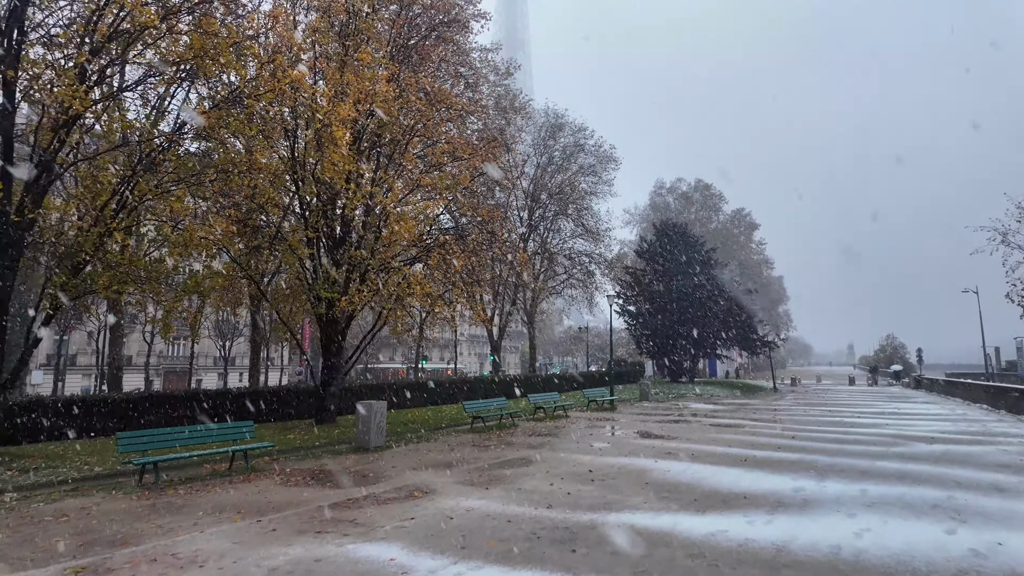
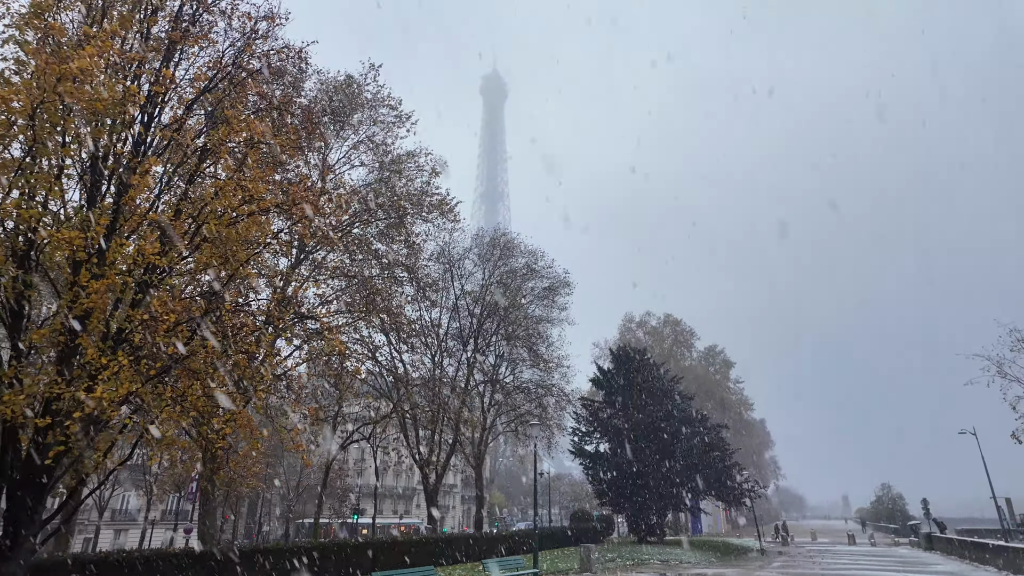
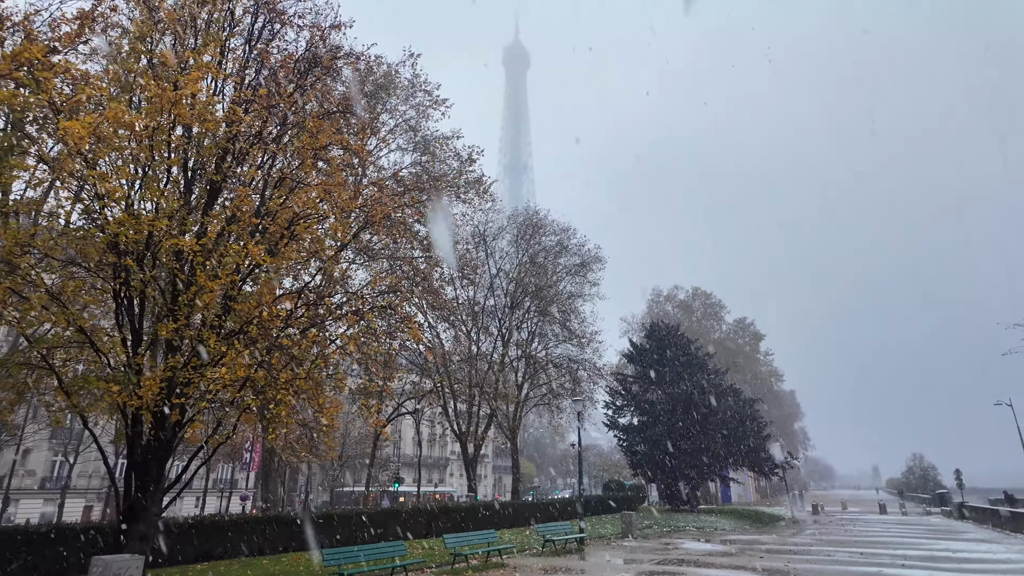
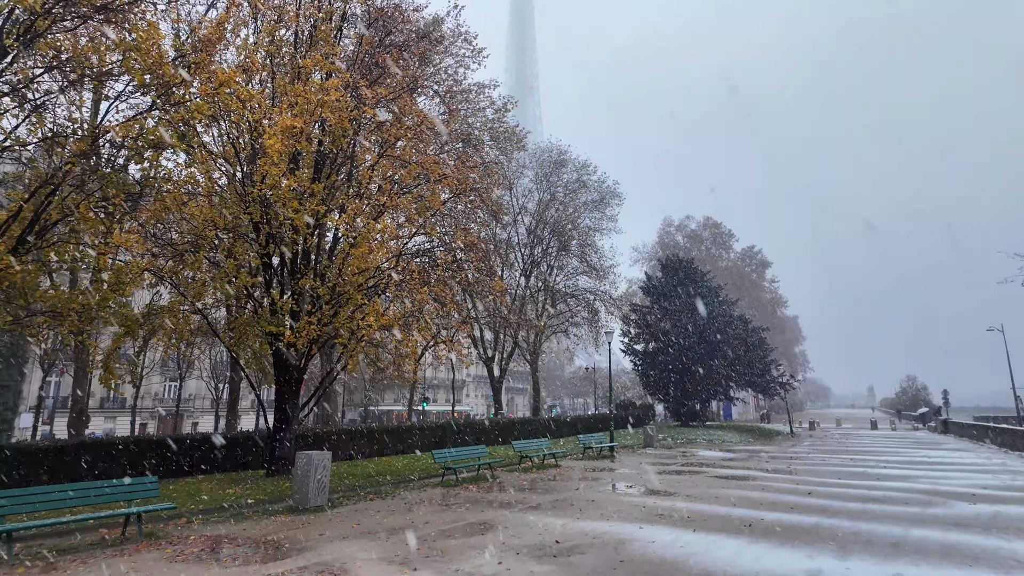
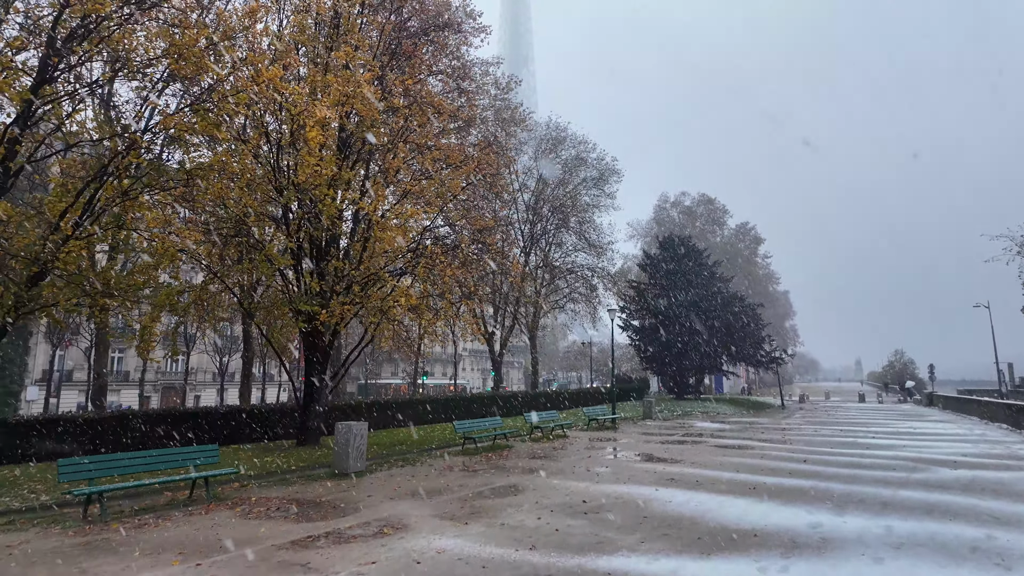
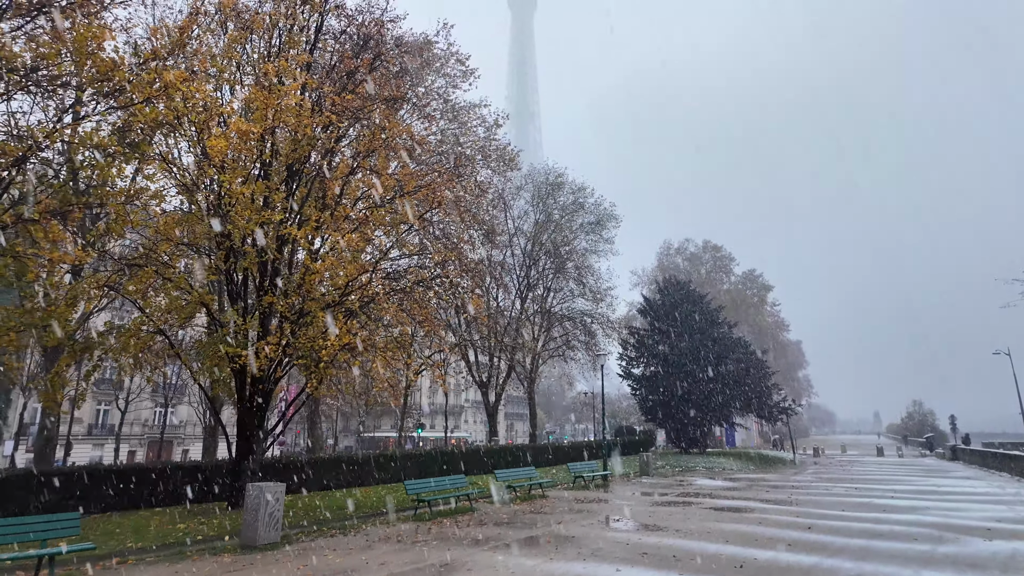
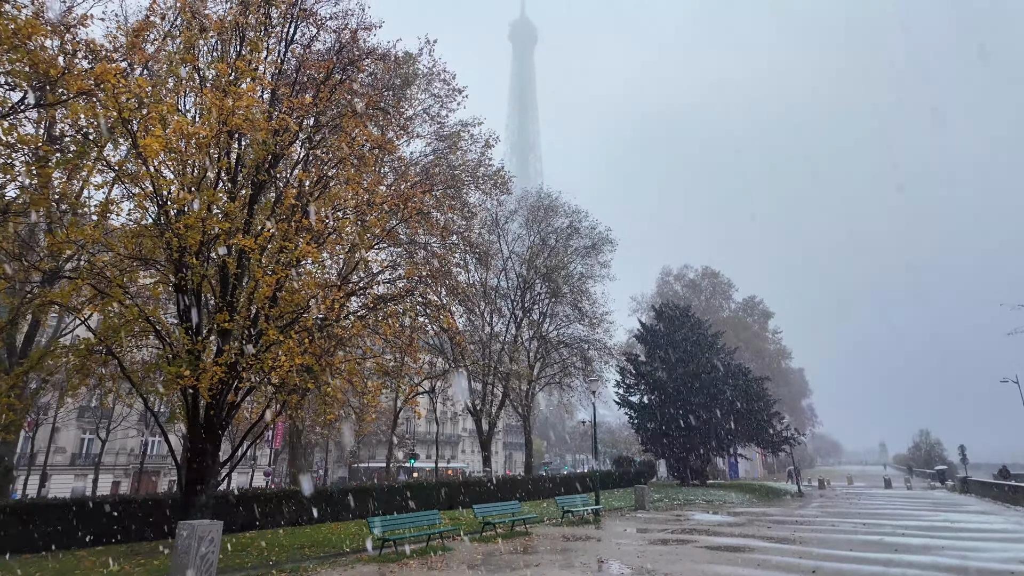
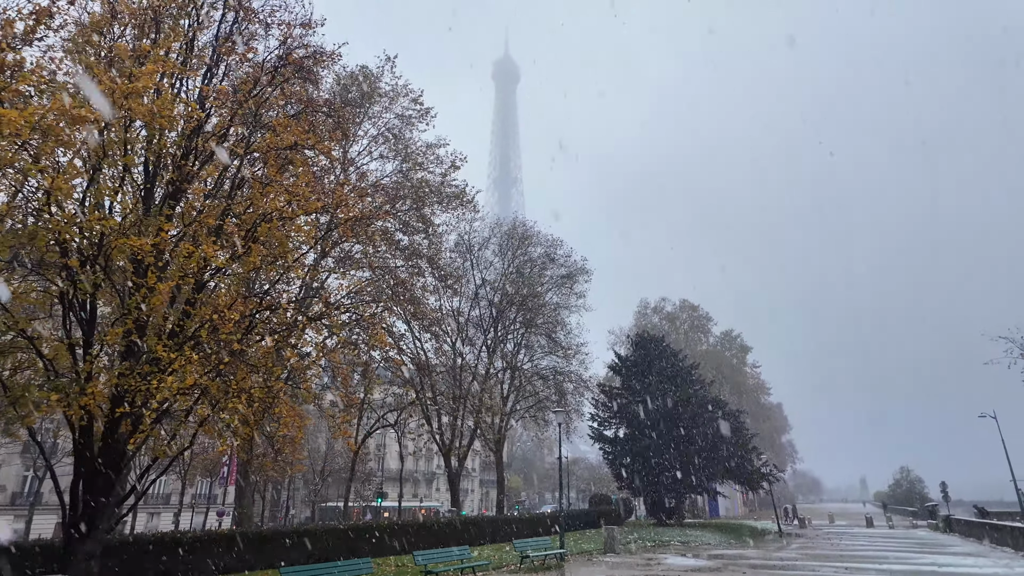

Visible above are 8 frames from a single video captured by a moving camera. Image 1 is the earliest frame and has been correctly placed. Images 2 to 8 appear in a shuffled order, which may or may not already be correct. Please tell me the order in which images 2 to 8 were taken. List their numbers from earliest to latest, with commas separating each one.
5, 4, 6, 7, 3, 8, 2
